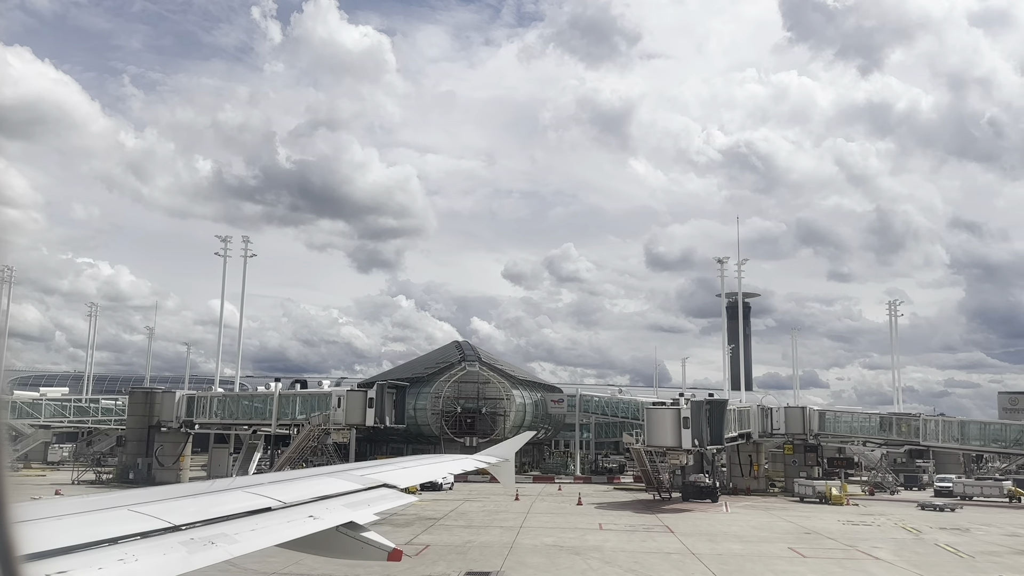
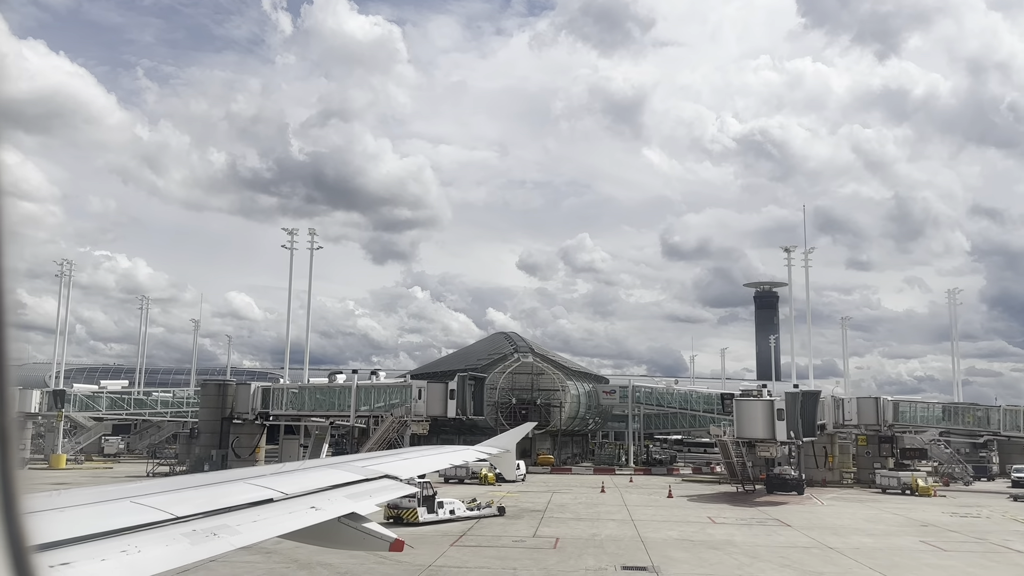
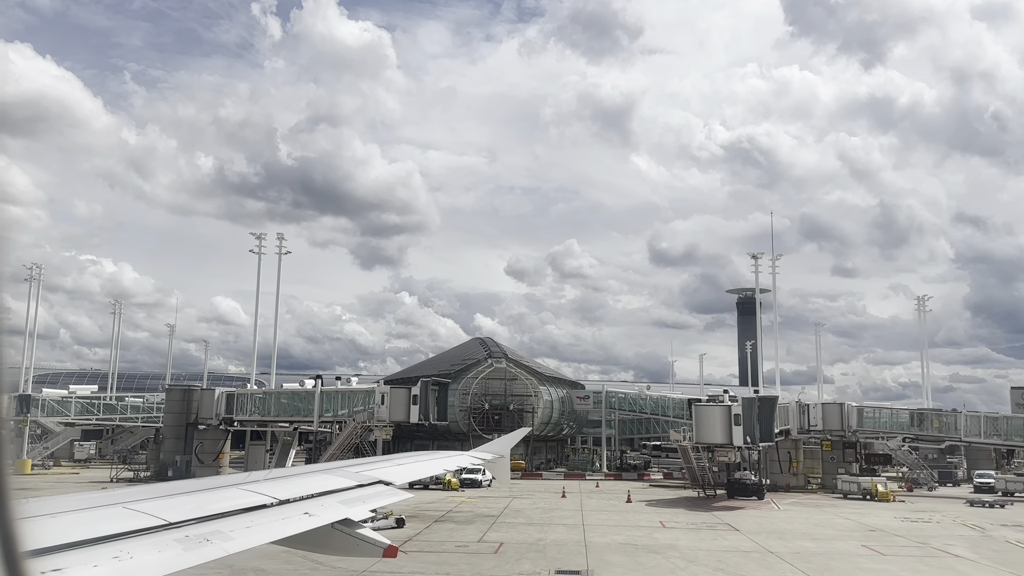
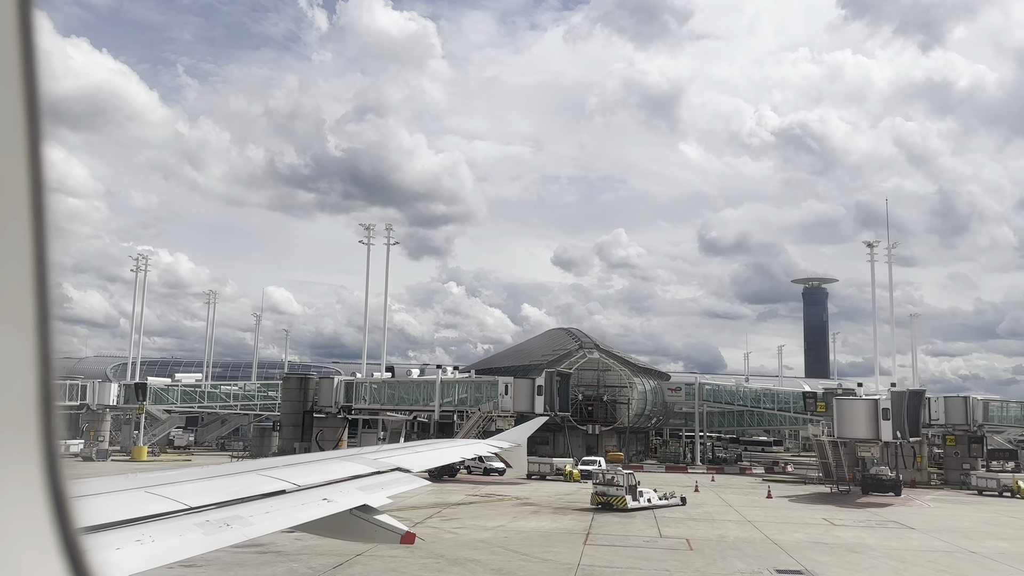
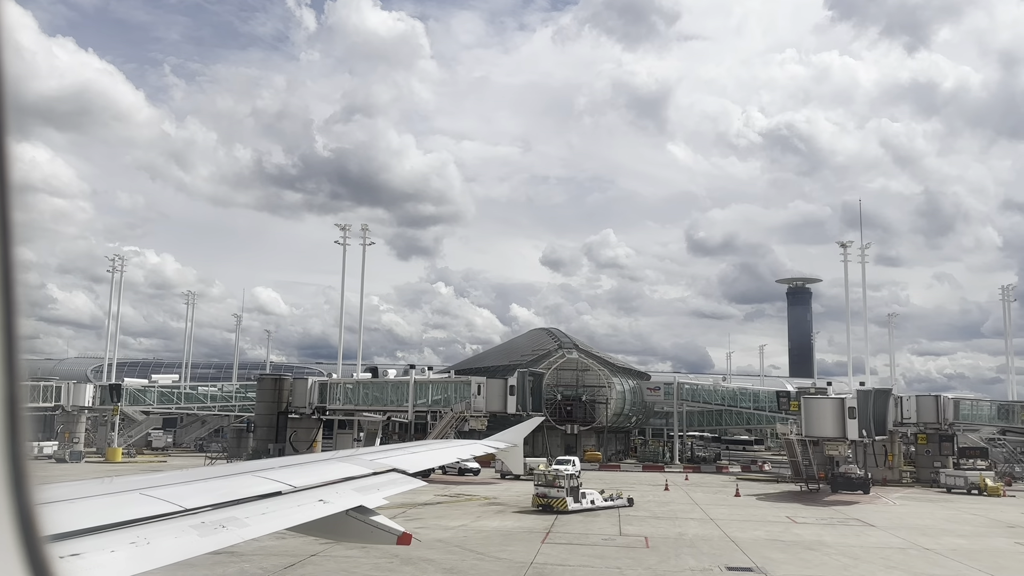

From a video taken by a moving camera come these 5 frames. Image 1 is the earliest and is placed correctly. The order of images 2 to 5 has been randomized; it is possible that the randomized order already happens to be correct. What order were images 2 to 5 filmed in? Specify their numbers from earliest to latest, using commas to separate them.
3, 2, 5, 4
